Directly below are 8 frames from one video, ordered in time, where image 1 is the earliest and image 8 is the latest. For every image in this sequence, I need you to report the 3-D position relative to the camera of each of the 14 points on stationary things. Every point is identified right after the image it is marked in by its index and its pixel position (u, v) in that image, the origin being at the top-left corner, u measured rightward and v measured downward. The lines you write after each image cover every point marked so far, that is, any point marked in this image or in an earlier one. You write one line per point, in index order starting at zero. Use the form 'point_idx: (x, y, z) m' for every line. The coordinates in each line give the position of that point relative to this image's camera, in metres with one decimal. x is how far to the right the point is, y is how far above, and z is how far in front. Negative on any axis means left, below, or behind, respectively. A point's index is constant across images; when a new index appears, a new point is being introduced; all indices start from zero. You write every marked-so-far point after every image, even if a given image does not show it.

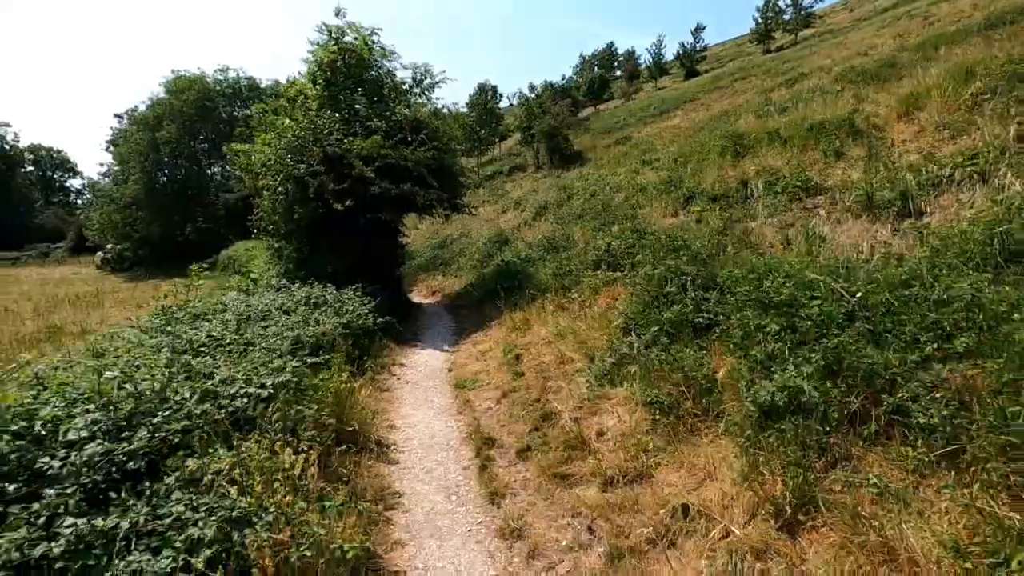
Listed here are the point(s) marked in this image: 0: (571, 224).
0: (+2.0, +2.1, +17.8) m
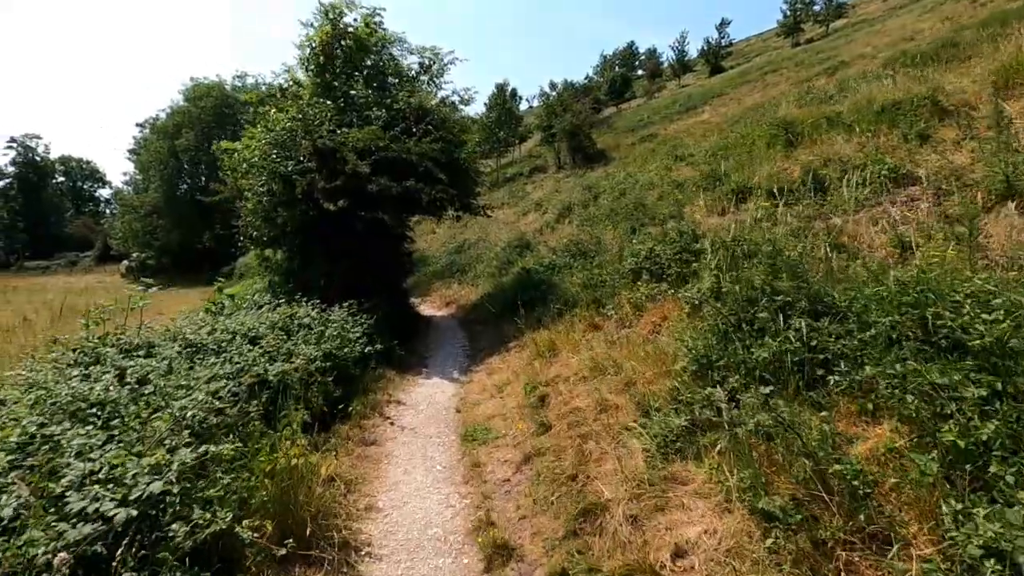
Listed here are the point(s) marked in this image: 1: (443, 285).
0: (+2.6, +1.8, +15.8) m
1: (-2.5, +0.1, +18.9) m
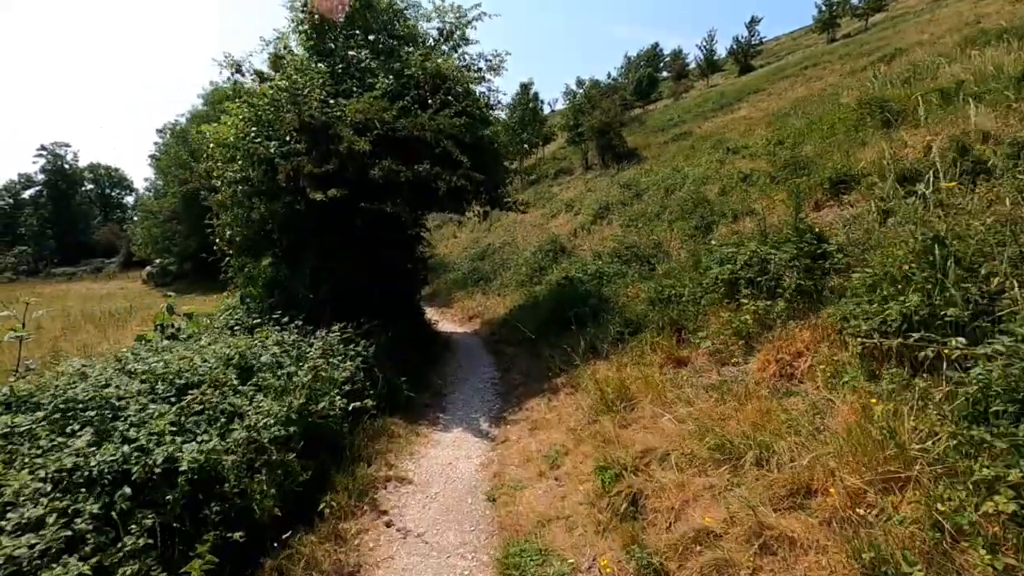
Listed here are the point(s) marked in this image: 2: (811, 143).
0: (+3.5, +1.5, +13.2) m
1: (-1.5, -0.2, +16.4) m
2: (+7.9, +3.9, +14.1) m
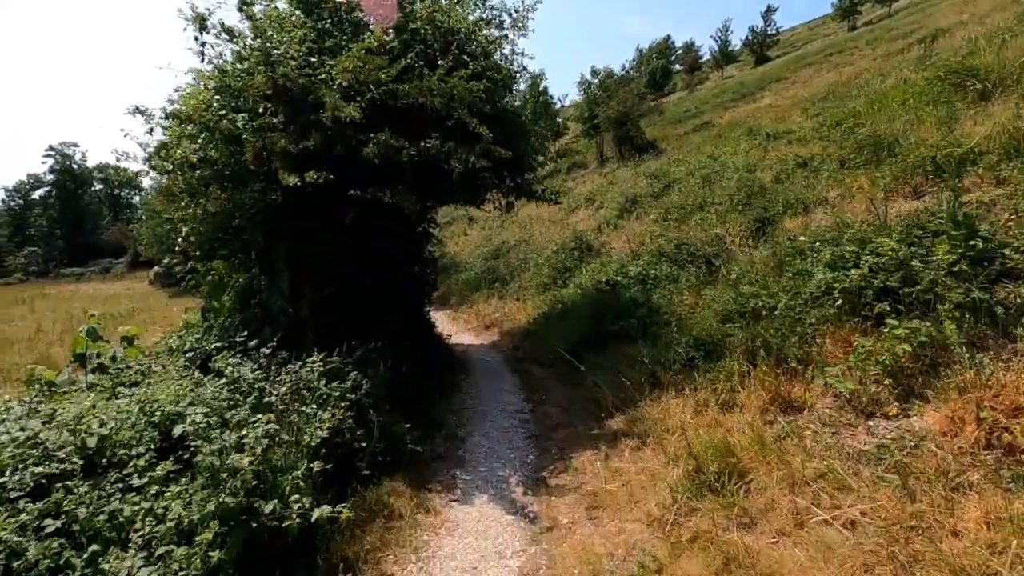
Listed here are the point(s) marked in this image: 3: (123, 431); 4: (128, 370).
0: (+4.0, +1.4, +11.3) m
1: (-1.0, -0.3, +14.6) m
2: (+8.4, +3.8, +12.1) m
3: (-2.6, -1.0, +3.5) m
4: (-3.7, -0.8, +5.1) m
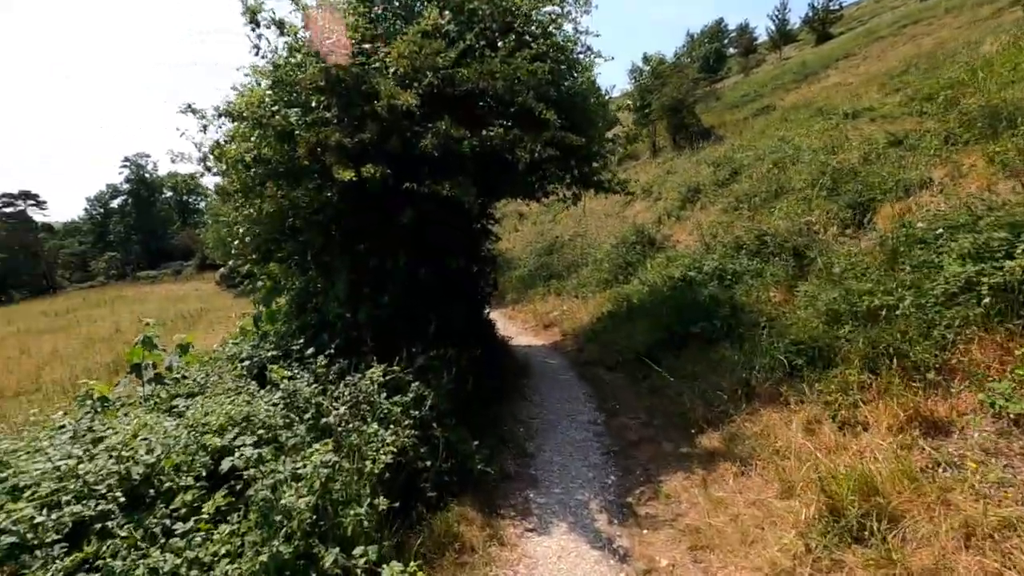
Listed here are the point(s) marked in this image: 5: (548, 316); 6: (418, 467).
0: (+5.2, +1.5, +10.3) m
1: (+0.6, -0.3, +14.1) m
2: (+9.6, +4.0, +10.6) m
3: (-2.0, -1.0, +3.1) m
4: (-3.0, -0.9, +4.9) m
5: (+0.9, -0.6, +12.5) m
6: (-0.8, -1.4, +4.3) m
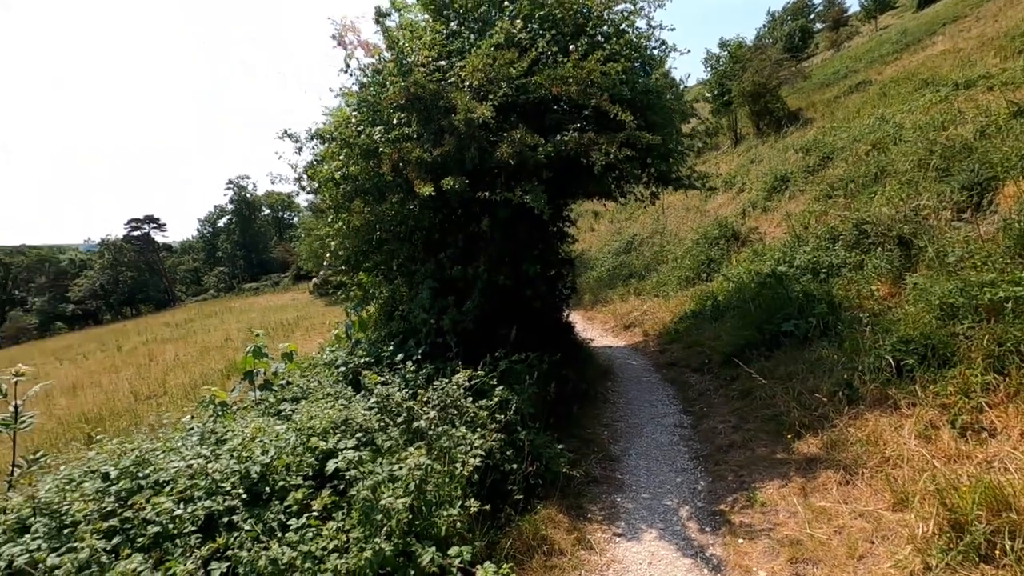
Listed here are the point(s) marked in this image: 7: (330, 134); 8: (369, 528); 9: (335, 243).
0: (+6.6, +1.7, +9.5) m
1: (+2.6, -0.3, +13.9) m
2: (+10.9, +4.3, +9.2) m
3: (-1.5, -1.1, +3.4) m
4: (-2.2, -1.0, +5.3) m
5: (+2.7, -0.6, +12.3) m
6: (-0.1, -1.5, +4.4) m
7: (-2.2, +1.9, +6.6) m
8: (-0.8, -1.3, +3.0) m
9: (-2.3, +0.6, +6.9) m
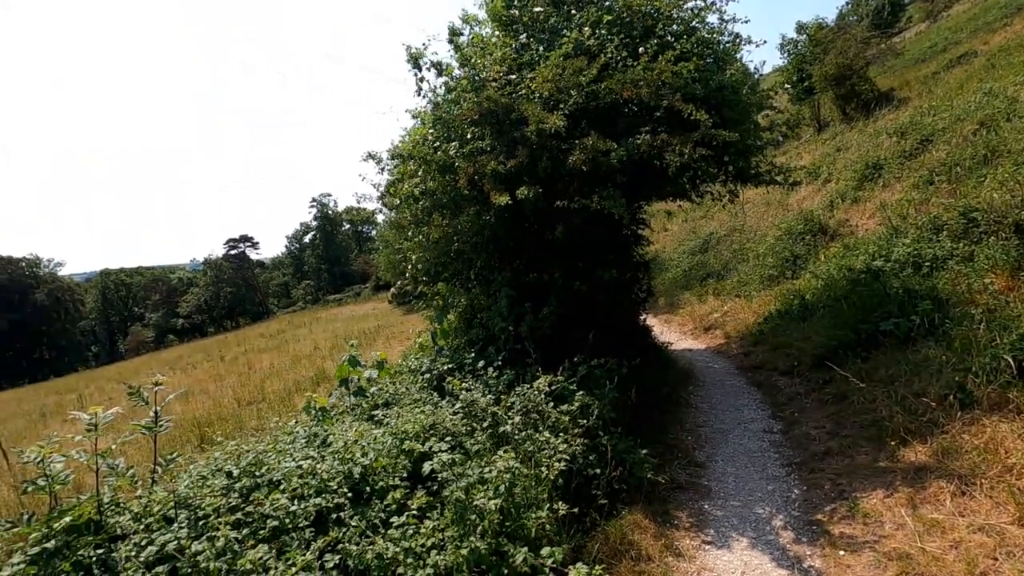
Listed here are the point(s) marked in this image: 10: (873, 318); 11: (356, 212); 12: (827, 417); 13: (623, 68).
0: (+7.8, +1.8, +8.6) m
1: (+4.5, -0.3, +13.5) m
2: (+12.0, +4.5, +7.8) m
3: (-0.9, -1.2, +3.7) m
4: (-1.4, -1.1, +5.6) m
5: (+4.4, -0.7, +11.9) m
6: (+0.6, -1.6, +4.5) m
7: (-1.3, +1.8, +6.9) m
8: (-0.3, -1.4, +3.1) m
9: (-1.3, +0.4, +7.2) m
10: (+4.4, -0.4, +6.5) m
11: (-4.4, +2.1, +14.9) m
12: (+3.4, -1.4, +5.7) m
13: (+1.3, +2.6, +6.3) m
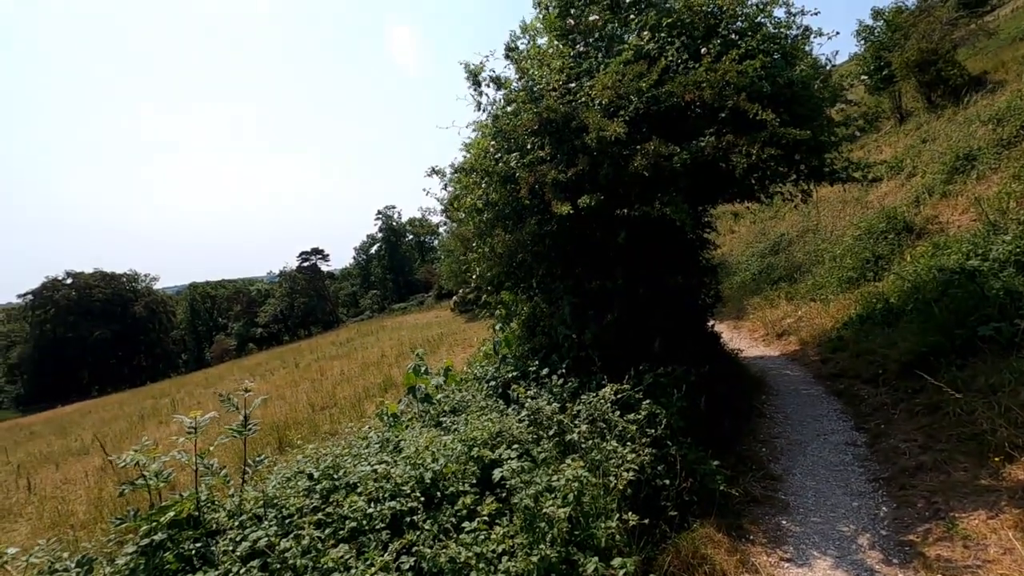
0: (+8.7, +1.8, +7.8) m
1: (+6.0, -0.4, +12.9) m
2: (+12.7, +4.6, +6.5) m
3: (-0.5, -1.3, +3.8) m
4: (-0.7, -1.2, +5.8) m
5: (+5.8, -0.7, +11.4) m
6: (+1.2, -1.6, +4.4) m
7: (-0.6, +1.6, +7.1) m
8: (+0.1, -1.4, +3.1) m
9: (-0.5, +0.3, +7.4) m
10: (+5.1, -0.4, +6.0) m
11: (-2.7, +1.8, +15.4) m
12: (+4.0, -1.4, +5.3) m
13: (+2.0, +2.5, +6.2) m
